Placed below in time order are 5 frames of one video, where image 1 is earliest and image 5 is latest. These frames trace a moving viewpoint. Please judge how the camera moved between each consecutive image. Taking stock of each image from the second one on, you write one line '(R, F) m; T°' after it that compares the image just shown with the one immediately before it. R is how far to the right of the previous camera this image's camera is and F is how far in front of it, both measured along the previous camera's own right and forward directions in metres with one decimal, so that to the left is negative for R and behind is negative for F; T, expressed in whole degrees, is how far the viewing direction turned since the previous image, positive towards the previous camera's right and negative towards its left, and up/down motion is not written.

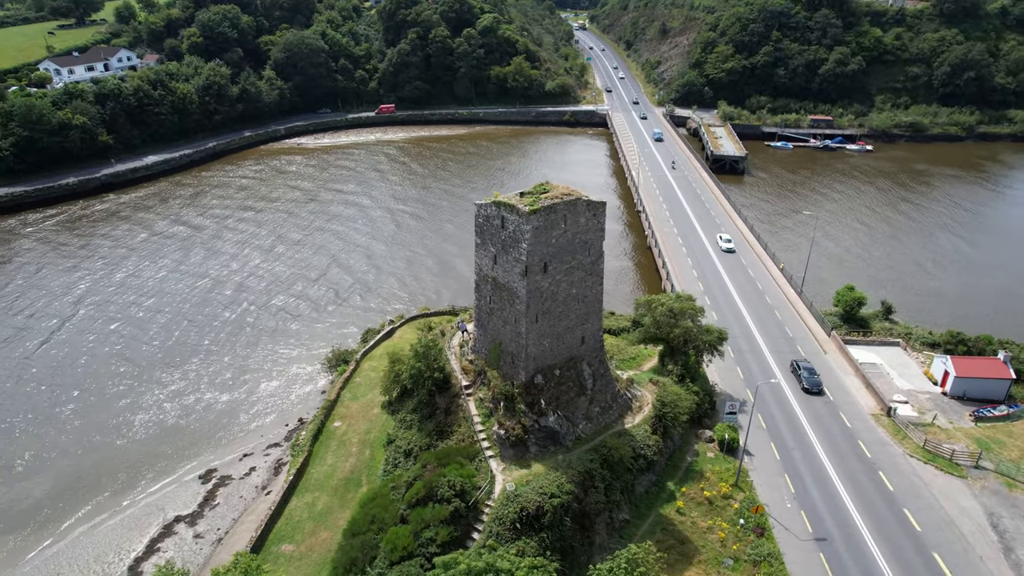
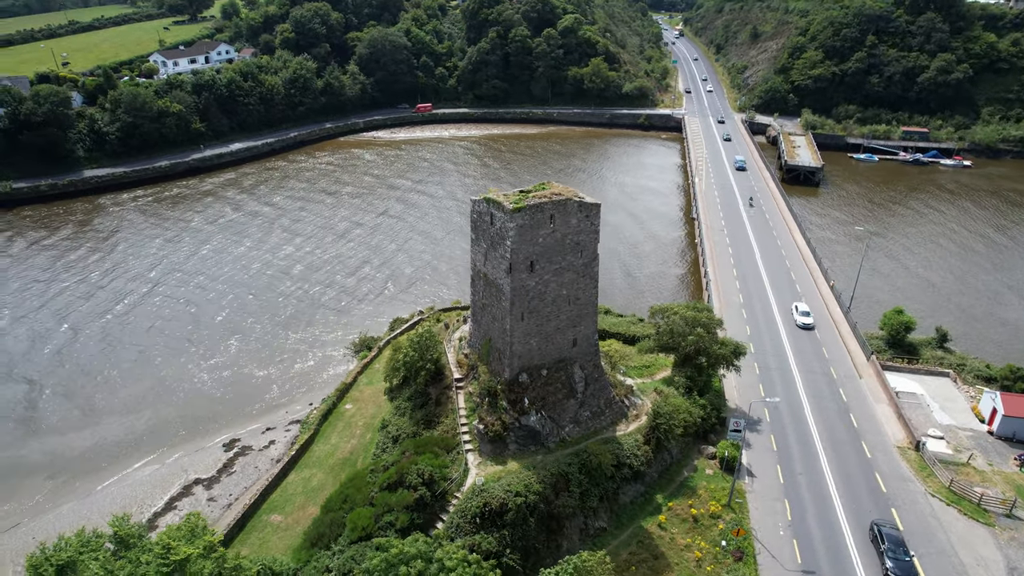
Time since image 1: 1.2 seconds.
(+2.8, +0.1) m; -7°
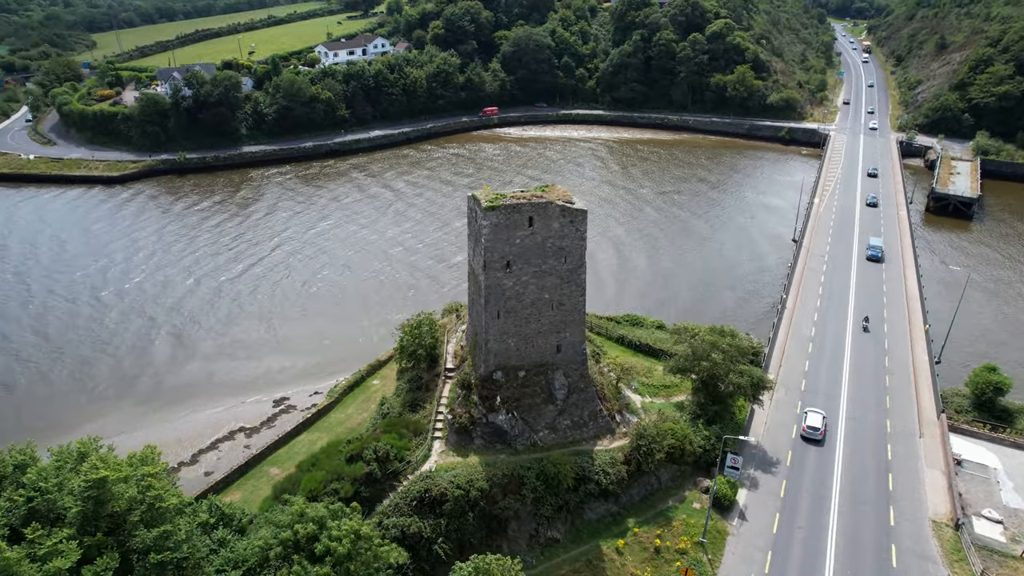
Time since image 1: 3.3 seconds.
(+4.9, +0.5) m; -13°
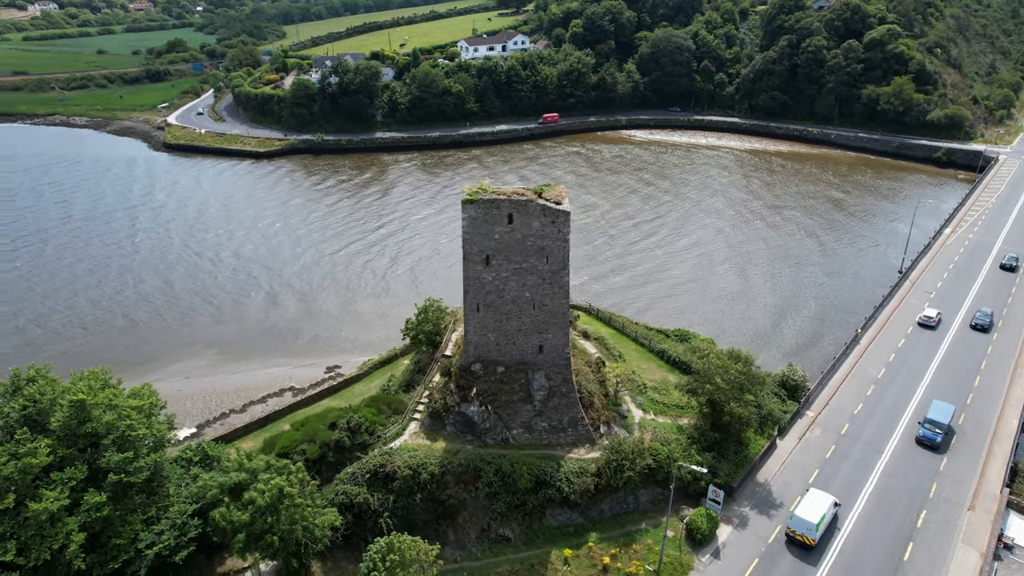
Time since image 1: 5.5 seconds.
(+4.7, +0.4) m; -13°
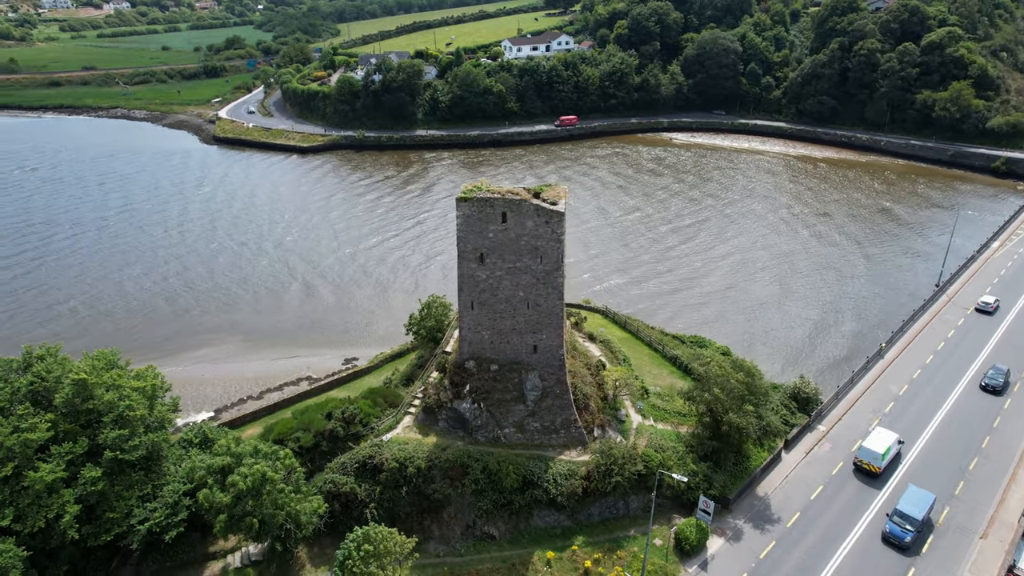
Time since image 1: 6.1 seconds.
(+1.5, 0.0) m; -4°
